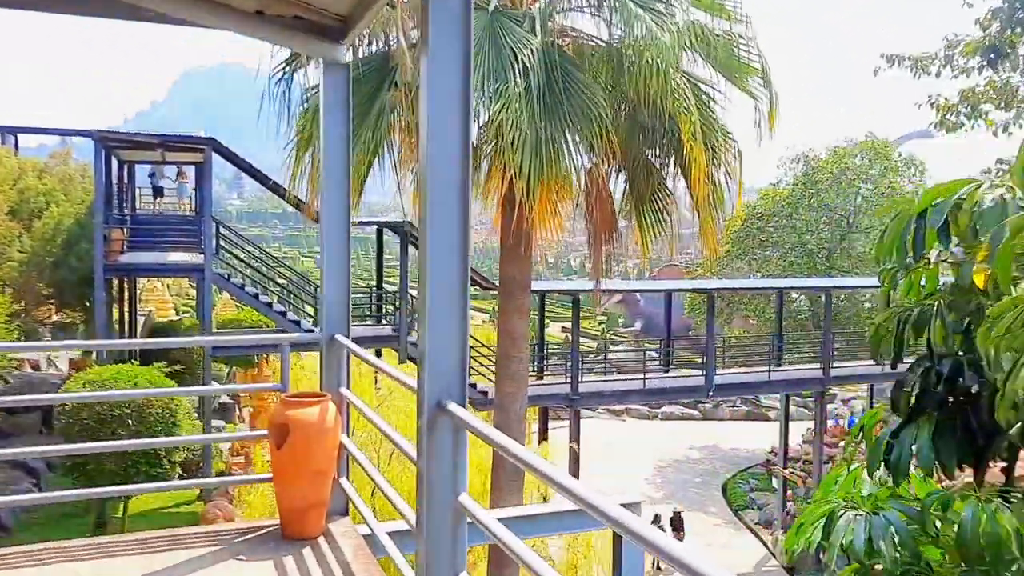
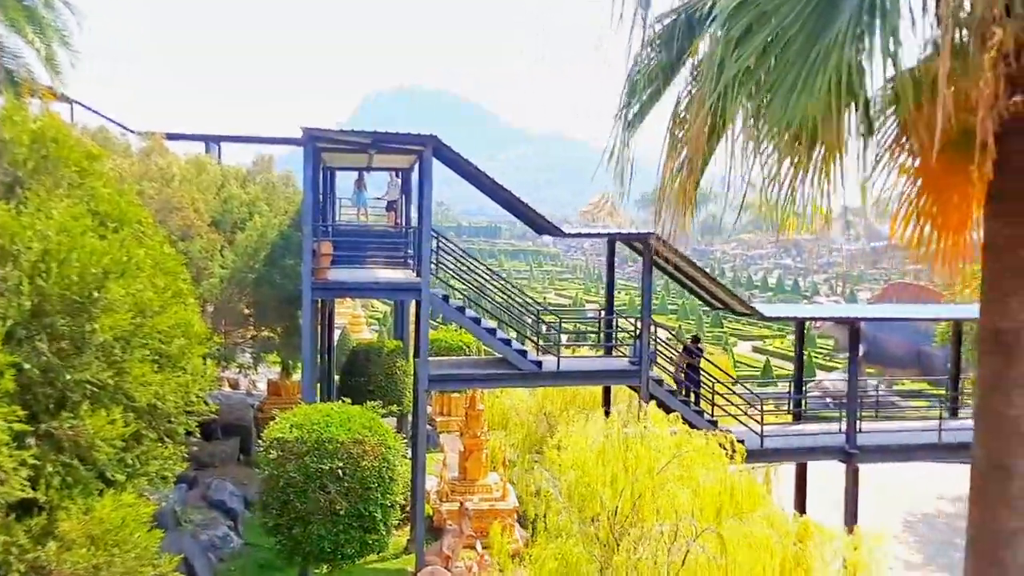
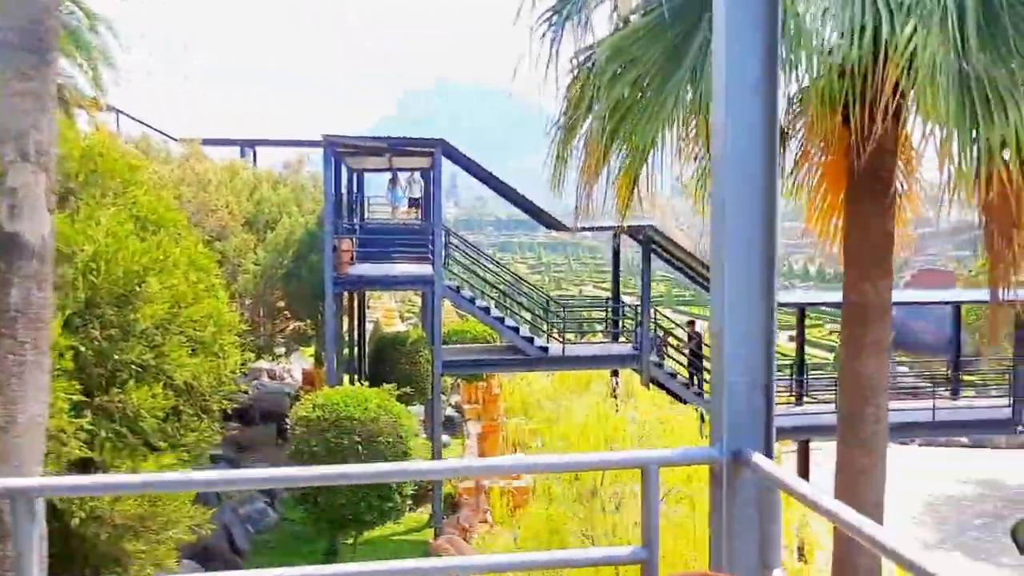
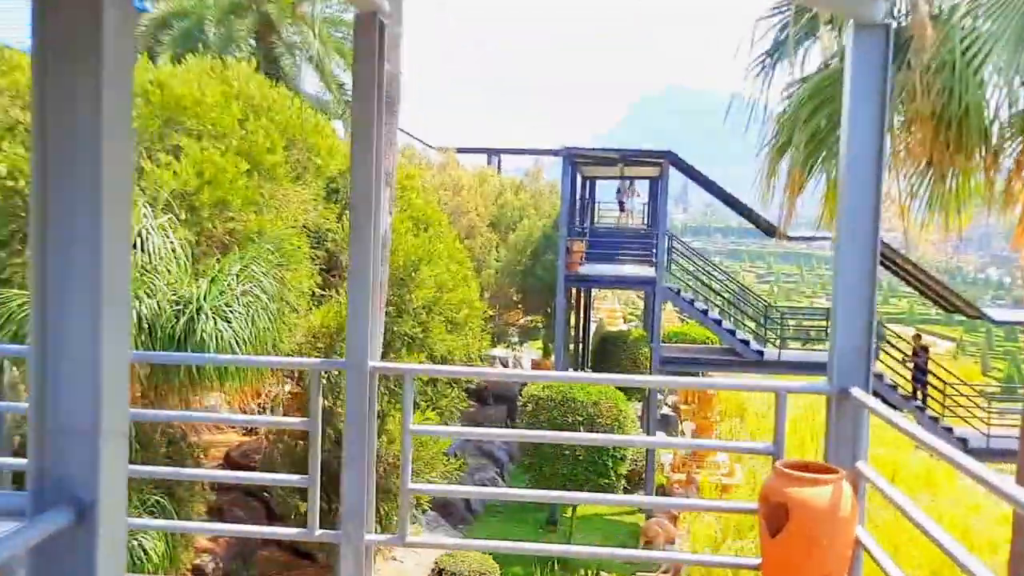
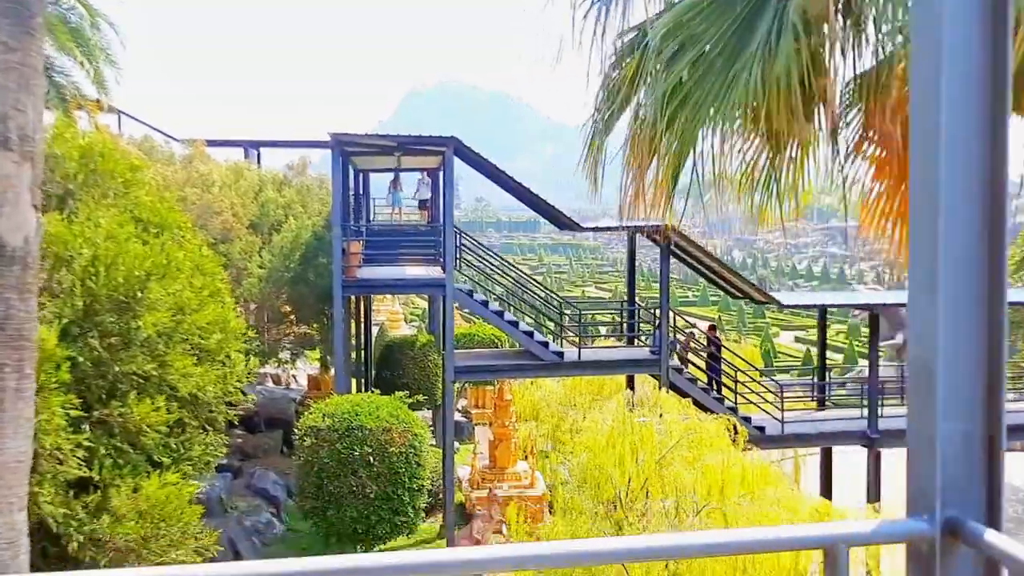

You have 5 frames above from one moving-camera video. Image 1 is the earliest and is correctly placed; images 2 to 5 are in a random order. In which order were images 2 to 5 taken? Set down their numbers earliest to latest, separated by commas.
4, 3, 5, 2
